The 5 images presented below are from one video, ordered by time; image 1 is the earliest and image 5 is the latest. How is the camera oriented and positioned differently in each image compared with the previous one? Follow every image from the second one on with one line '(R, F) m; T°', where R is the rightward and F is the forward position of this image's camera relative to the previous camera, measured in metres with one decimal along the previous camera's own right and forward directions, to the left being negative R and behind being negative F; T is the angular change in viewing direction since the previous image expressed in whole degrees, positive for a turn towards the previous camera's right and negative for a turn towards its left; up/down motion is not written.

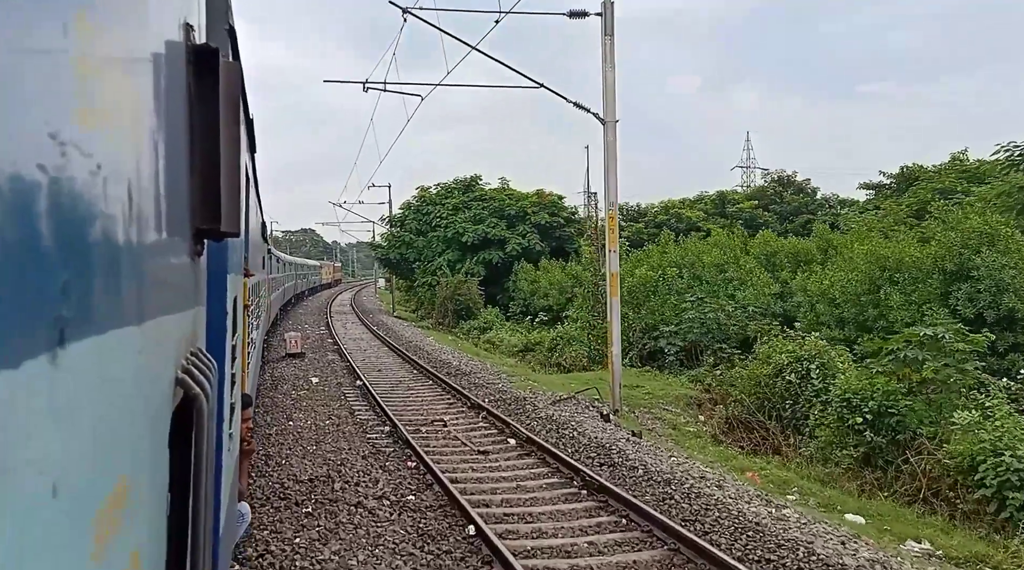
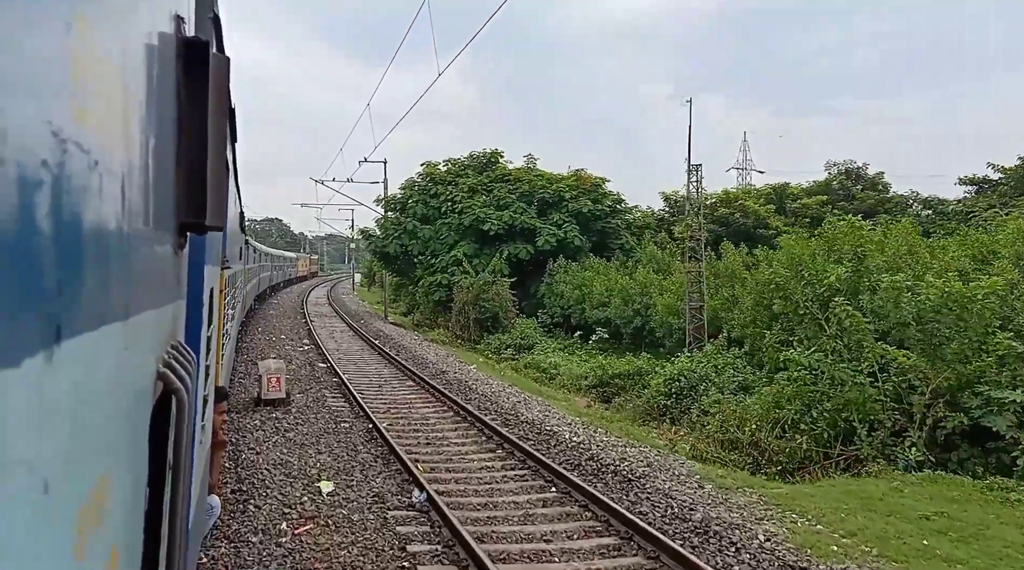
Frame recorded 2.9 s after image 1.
(-0.5, +1.9) m; +2°
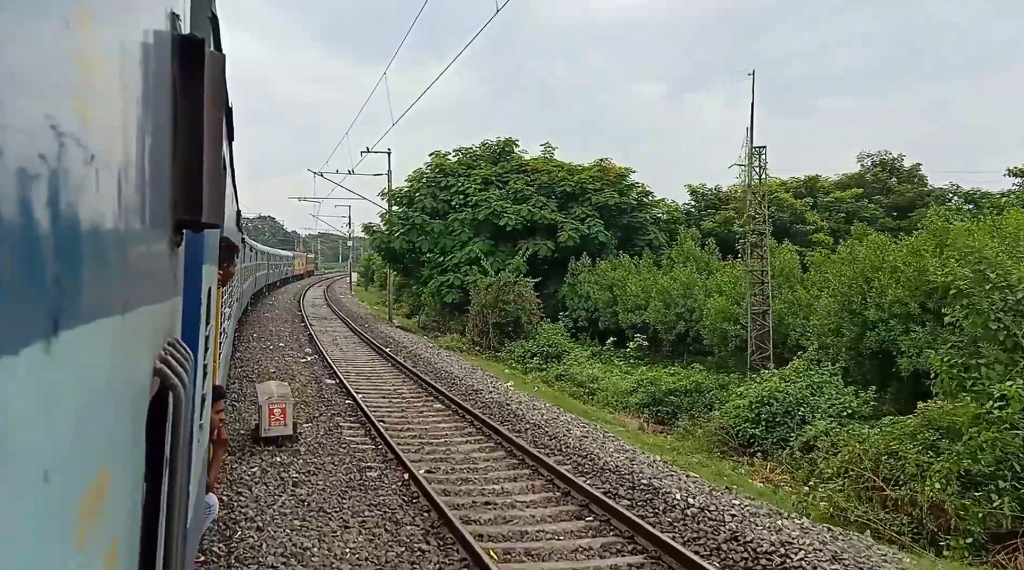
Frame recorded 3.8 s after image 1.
(-0.2, +0.6) m; 0°
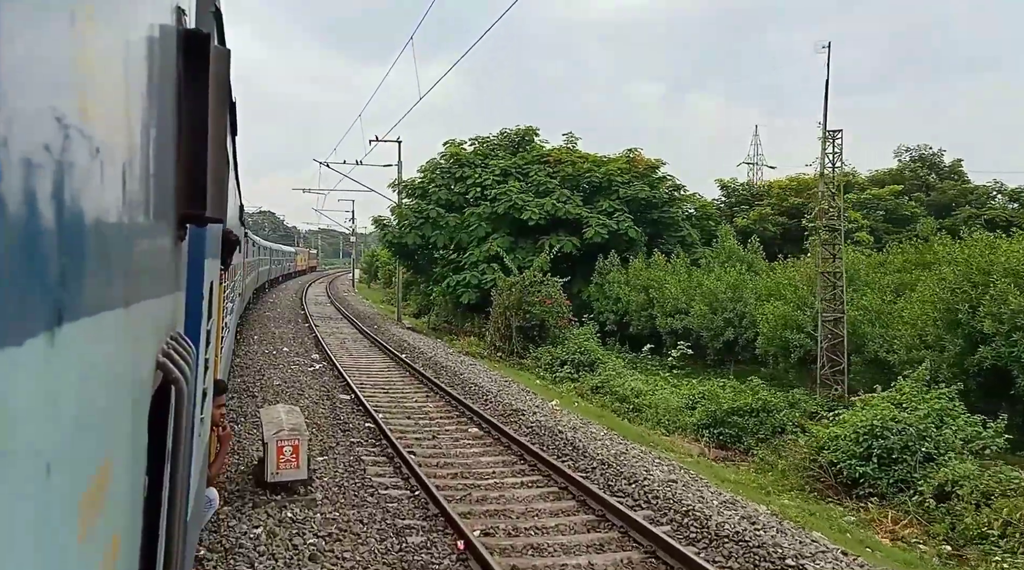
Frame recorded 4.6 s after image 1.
(-0.1, +0.5) m; 0°
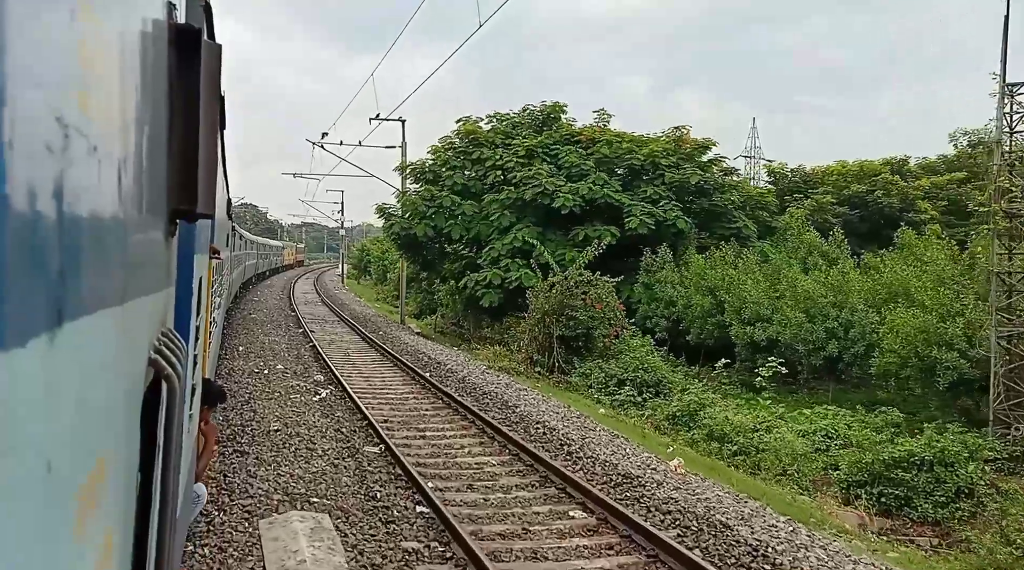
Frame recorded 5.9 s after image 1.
(-0.2, +0.9) m; +1°
